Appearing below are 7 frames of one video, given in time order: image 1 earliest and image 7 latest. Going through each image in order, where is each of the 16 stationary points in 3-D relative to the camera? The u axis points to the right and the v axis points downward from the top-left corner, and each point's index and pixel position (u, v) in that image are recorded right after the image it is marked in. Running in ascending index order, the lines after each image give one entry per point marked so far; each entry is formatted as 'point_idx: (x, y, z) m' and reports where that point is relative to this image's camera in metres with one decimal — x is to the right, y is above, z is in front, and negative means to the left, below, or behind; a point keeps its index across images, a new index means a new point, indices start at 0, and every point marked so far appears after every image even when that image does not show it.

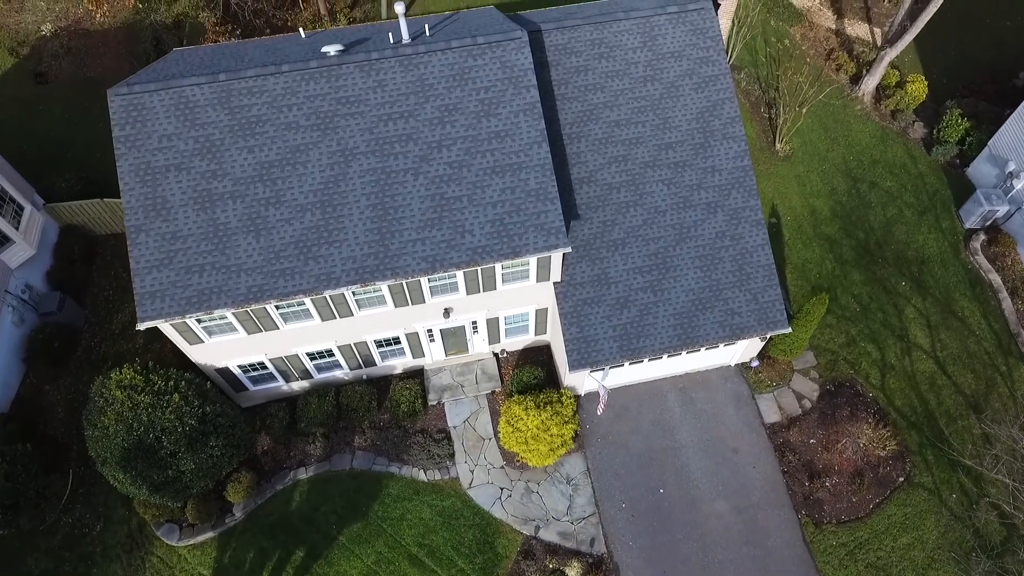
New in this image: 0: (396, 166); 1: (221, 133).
0: (-3.1, +3.3, +14.5) m
1: (-7.7, +4.1, +14.3) m
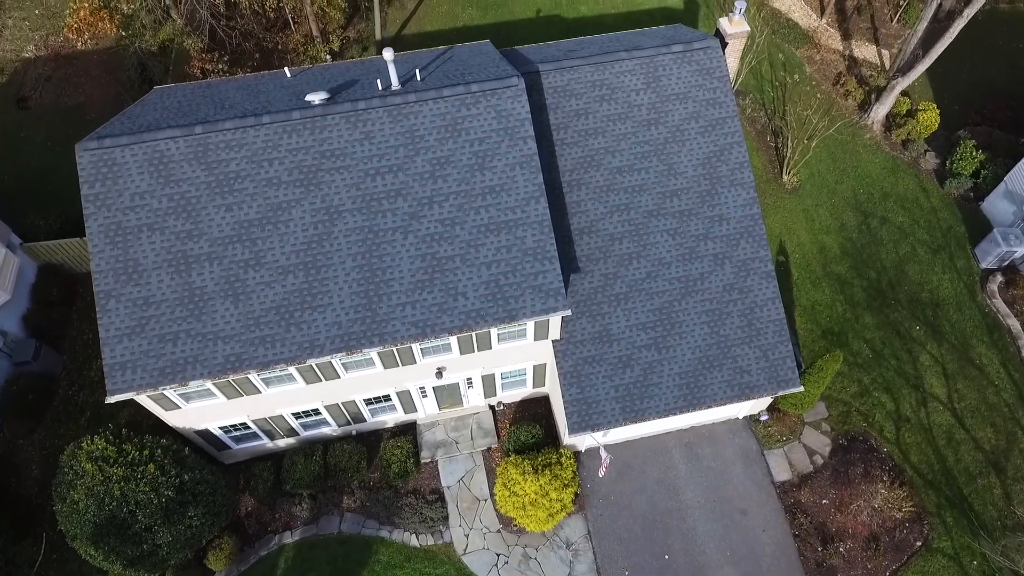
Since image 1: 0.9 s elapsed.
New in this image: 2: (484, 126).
0: (-3.2, +1.6, +13.6) m
1: (-7.8, +2.4, +13.4) m
2: (-0.7, +4.2, +14.1) m
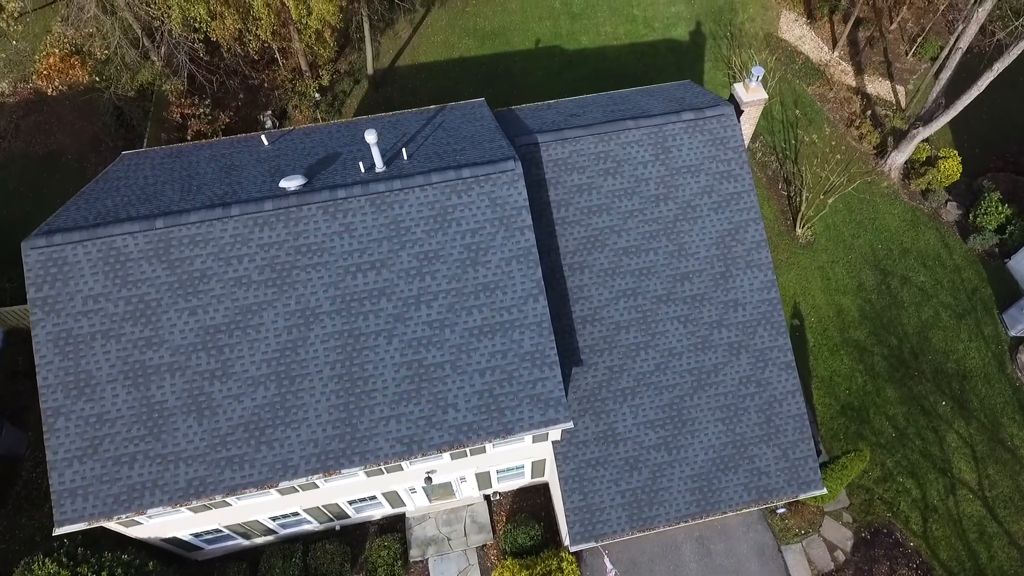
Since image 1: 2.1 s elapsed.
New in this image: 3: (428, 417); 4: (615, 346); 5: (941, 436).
0: (-3.3, -0.9, +12.3) m
1: (-7.9, -0.1, +12.1) m
2: (-0.8, +1.7, +12.7) m
3: (-1.9, -2.9, +12.2) m
4: (+2.8, -1.6, +14.5) m
5: (+14.5, -5.0, +18.2) m
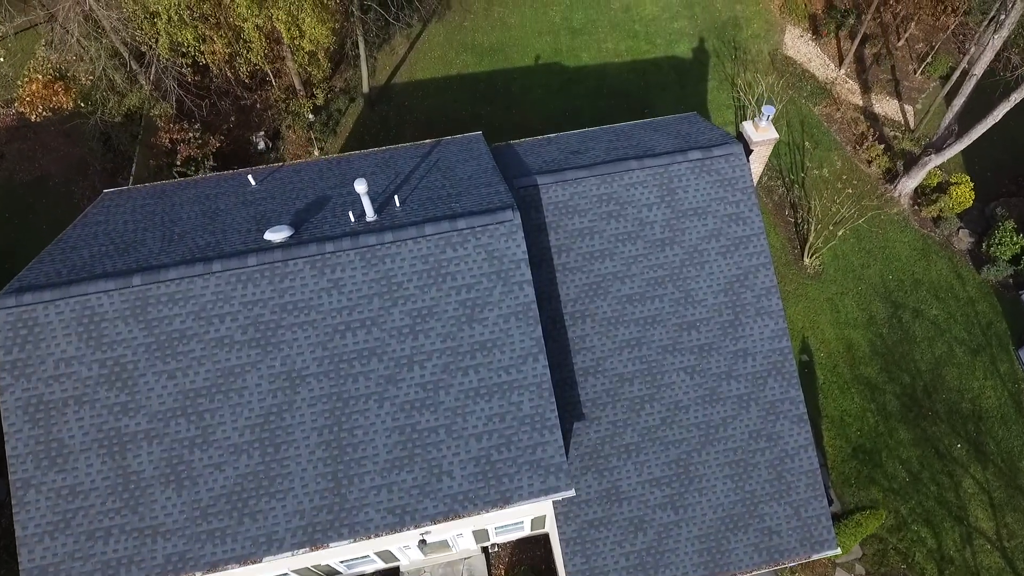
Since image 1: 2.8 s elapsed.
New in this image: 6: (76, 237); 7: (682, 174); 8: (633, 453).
0: (-3.4, -2.2, +11.6) m
1: (-8.0, -1.4, +11.4) m
2: (-0.9, +0.4, +12.0) m
3: (-1.9, -4.2, +11.5) m
4: (+2.7, -2.9, +13.8) m
5: (+14.5, -6.3, +17.5) m
6: (-10.8, +1.3, +13.3) m
7: (+4.6, +3.1, +14.5) m
8: (+3.0, -4.2, +13.7) m
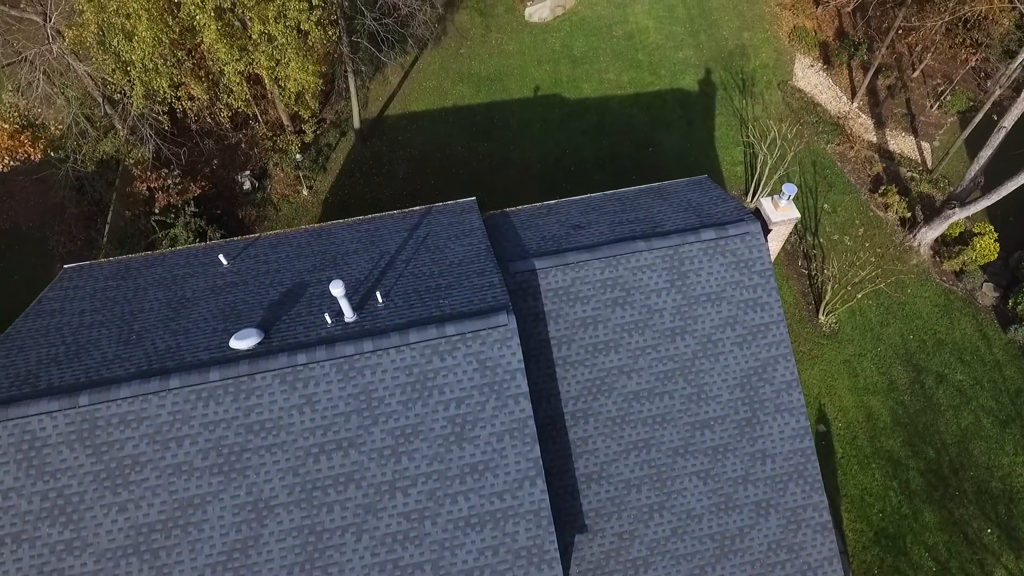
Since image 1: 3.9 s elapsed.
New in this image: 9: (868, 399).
0: (-3.5, -4.5, +10.3) m
1: (-8.1, -3.7, +10.1) m
2: (-1.0, -1.9, +10.7) m
3: (-2.1, -6.5, +10.2) m
4: (+2.6, -5.1, +12.5) m
5: (+14.4, -8.6, +16.3) m
6: (-10.9, -1.0, +12.0) m
7: (+4.5, +0.8, +13.3) m
8: (+2.9, -6.5, +12.4) m
9: (+12.7, -3.9, +19.2) m
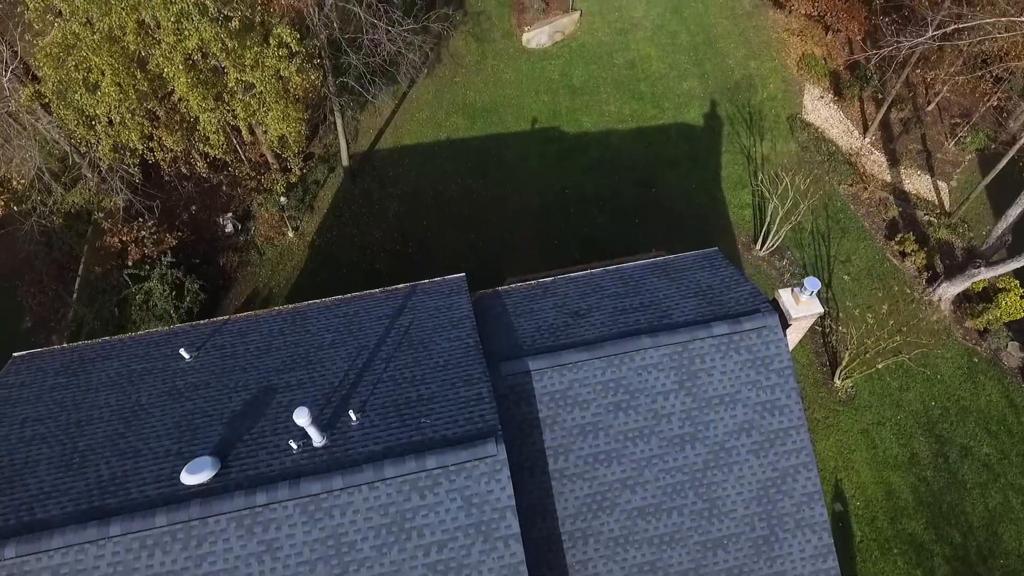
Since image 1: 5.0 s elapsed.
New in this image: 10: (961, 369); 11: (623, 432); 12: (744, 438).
0: (-3.7, -6.7, +9.0) m
1: (-8.3, -5.9, +8.8) m
2: (-1.2, -4.1, +9.5) m
3: (-2.2, -8.7, +8.9) m
4: (+2.4, -7.4, +11.2) m
5: (+14.2, -10.8, +15.0) m
6: (-11.1, -3.3, +10.7) m
7: (+4.3, -1.4, +12.0) m
8: (+2.7, -8.7, +11.1) m
9: (+12.5, -6.2, +17.9) m
10: (+16.3, -2.9, +19.6) m
11: (+2.4, -3.1, +11.7) m
12: (+5.1, -3.3, +11.8) m
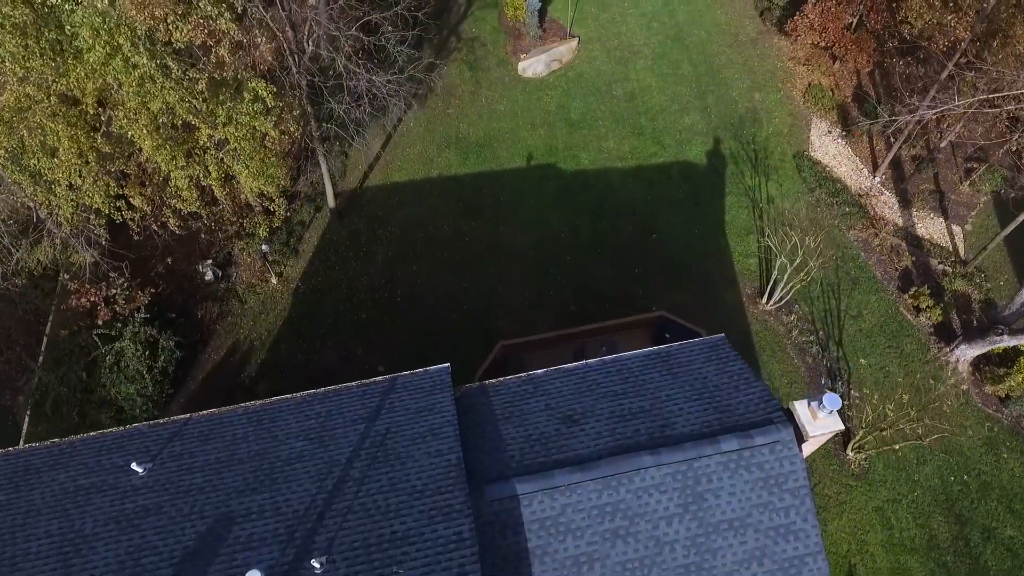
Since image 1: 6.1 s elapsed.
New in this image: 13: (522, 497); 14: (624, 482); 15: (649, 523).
0: (-4.0, -9.0, +7.9) m
1: (-8.5, -8.2, +7.6) m
2: (-1.4, -6.3, +8.3) m
3: (-2.5, -11.0, +7.8) m
4: (+2.2, -9.6, +10.1) m
5: (+13.9, -13.0, +13.8) m
6: (-11.3, -5.5, +9.5) m
7: (+4.0, -3.7, +10.8) m
8: (+2.5, -11.0, +10.0) m
9: (+12.2, -8.4, +16.7) m
10: (+16.1, -5.2, +18.4) m
11: (+2.1, -5.4, +10.5) m
12: (+4.8, -5.5, +10.7) m
13: (+0.2, -4.1, +10.5) m
14: (+2.2, -3.8, +10.6) m
15: (+2.7, -4.6, +10.6) m
